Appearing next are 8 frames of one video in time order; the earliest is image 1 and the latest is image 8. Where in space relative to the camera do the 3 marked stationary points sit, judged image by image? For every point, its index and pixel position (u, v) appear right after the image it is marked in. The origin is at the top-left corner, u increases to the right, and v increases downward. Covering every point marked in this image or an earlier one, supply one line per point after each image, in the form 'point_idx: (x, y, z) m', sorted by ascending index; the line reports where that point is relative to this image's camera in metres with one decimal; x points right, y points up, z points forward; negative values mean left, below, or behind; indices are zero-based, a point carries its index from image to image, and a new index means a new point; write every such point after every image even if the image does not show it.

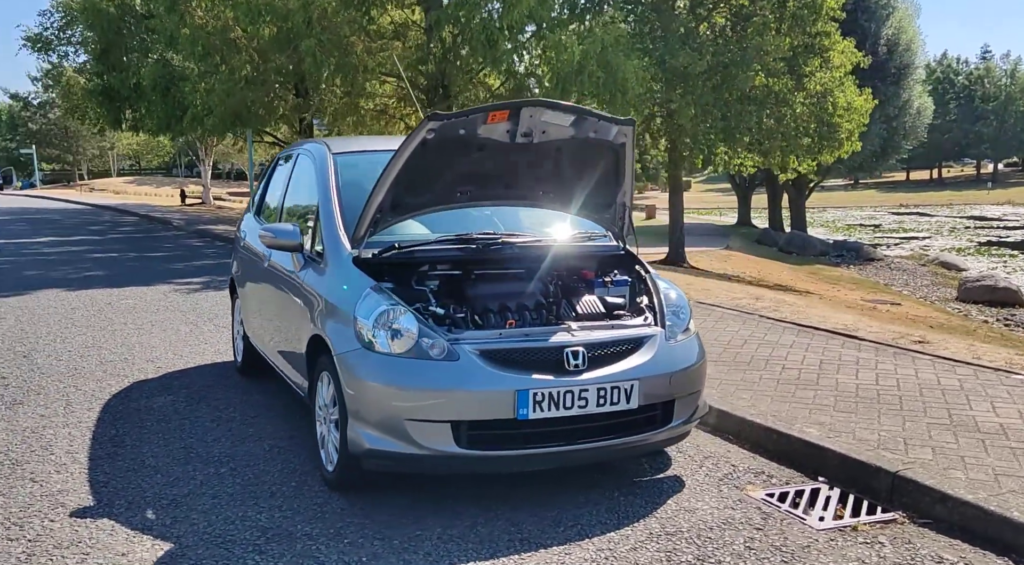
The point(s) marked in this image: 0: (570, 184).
0: (+0.3, +0.6, +5.0) m
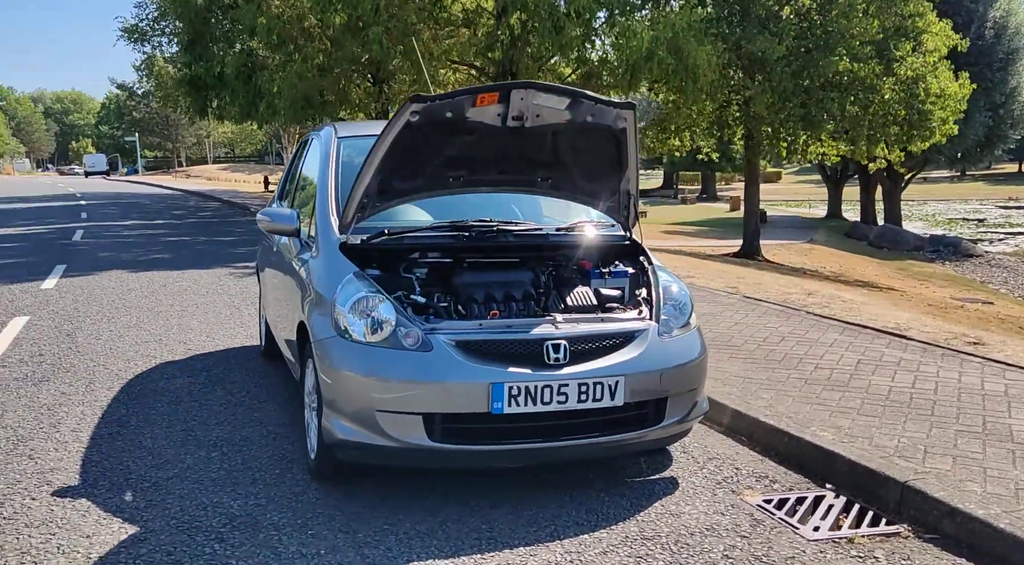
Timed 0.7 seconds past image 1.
0: (+0.3, +0.6, +4.9) m
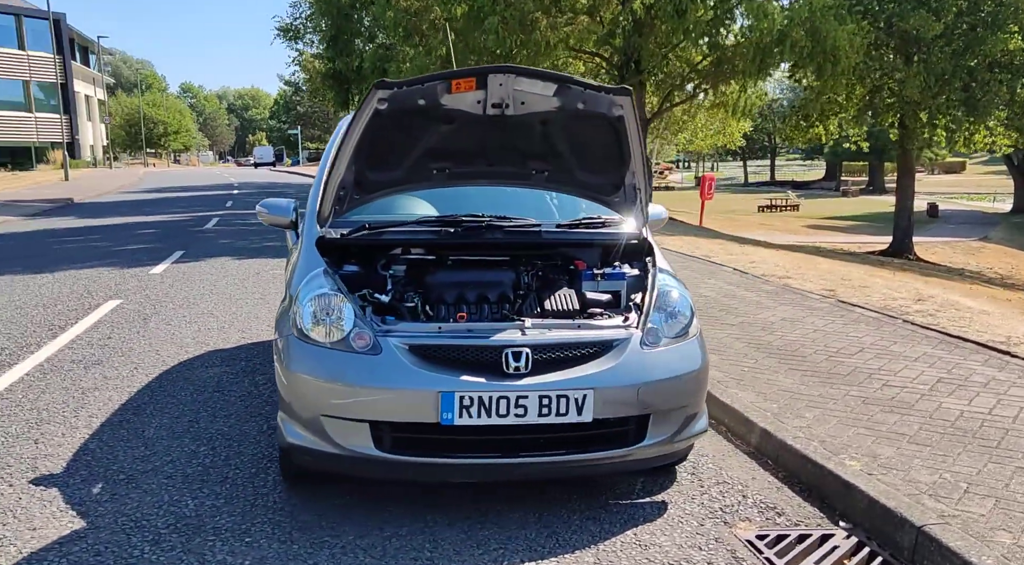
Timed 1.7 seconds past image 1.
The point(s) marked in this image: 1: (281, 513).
0: (+0.3, +0.6, +4.5) m
1: (-1.0, -1.0, +3.8) m
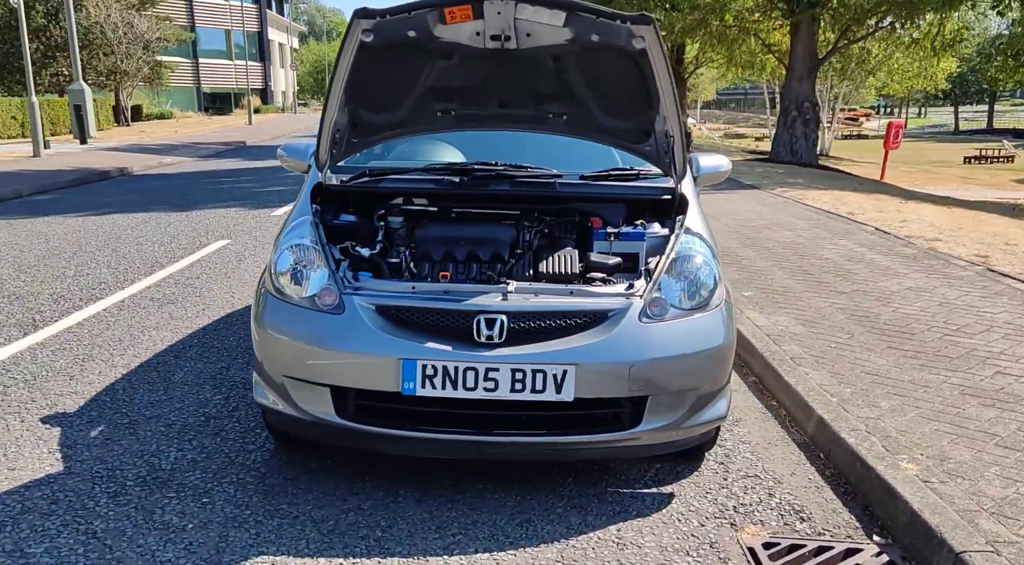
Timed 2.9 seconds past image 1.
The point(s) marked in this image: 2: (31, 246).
0: (+0.3, +0.8, +4.0) m
1: (-1.1, -0.8, +3.7) m
2: (-5.1, +0.5, +9.1) m
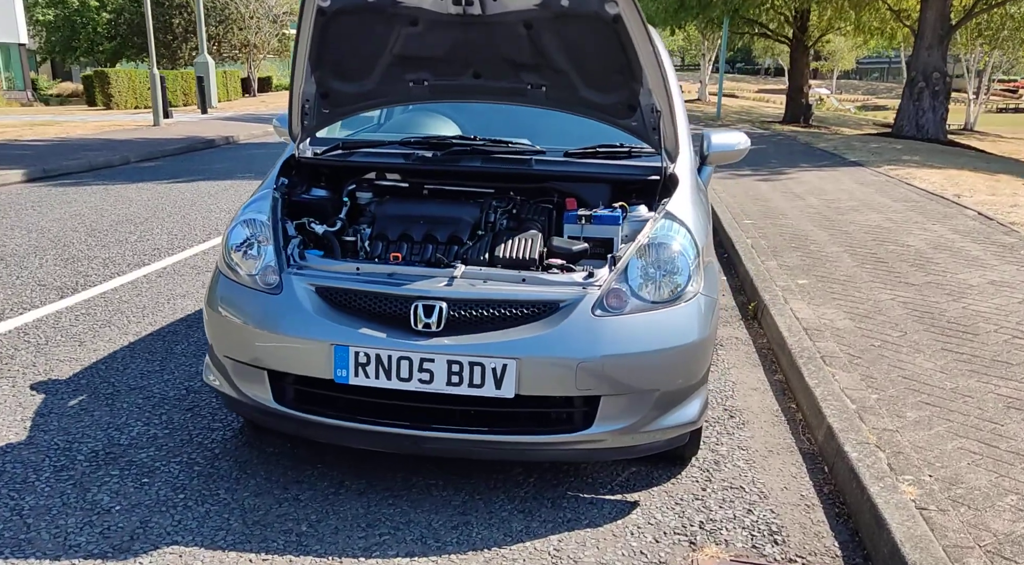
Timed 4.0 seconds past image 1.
0: (+0.2, +0.9, +3.6) m
1: (-1.3, -0.7, +3.6) m
2: (-4.4, +0.9, +9.5) m
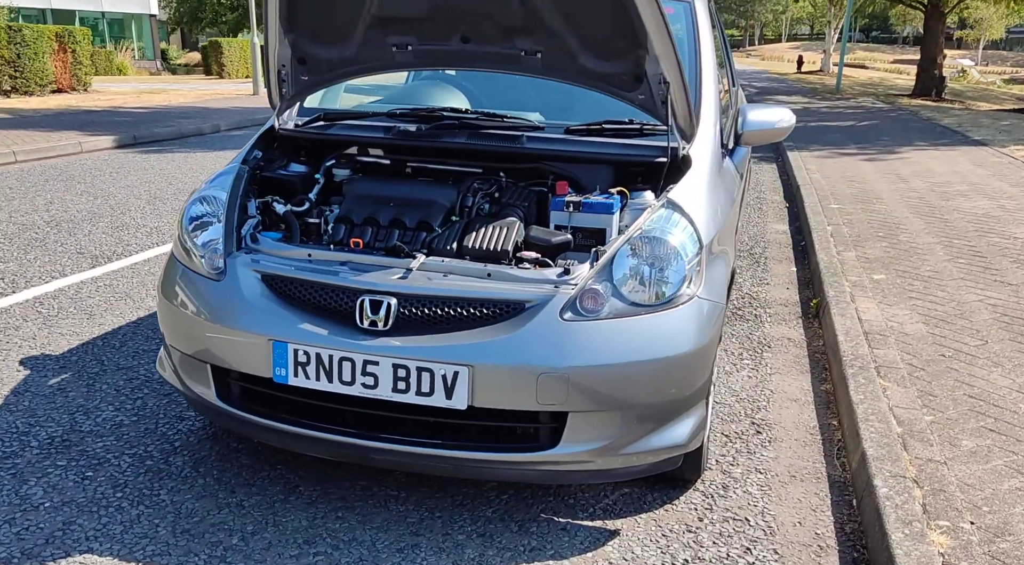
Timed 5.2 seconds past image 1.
0: (+0.2, +0.9, +3.2) m
1: (-1.4, -0.6, +3.4) m
2: (-3.6, +1.2, +9.6) m
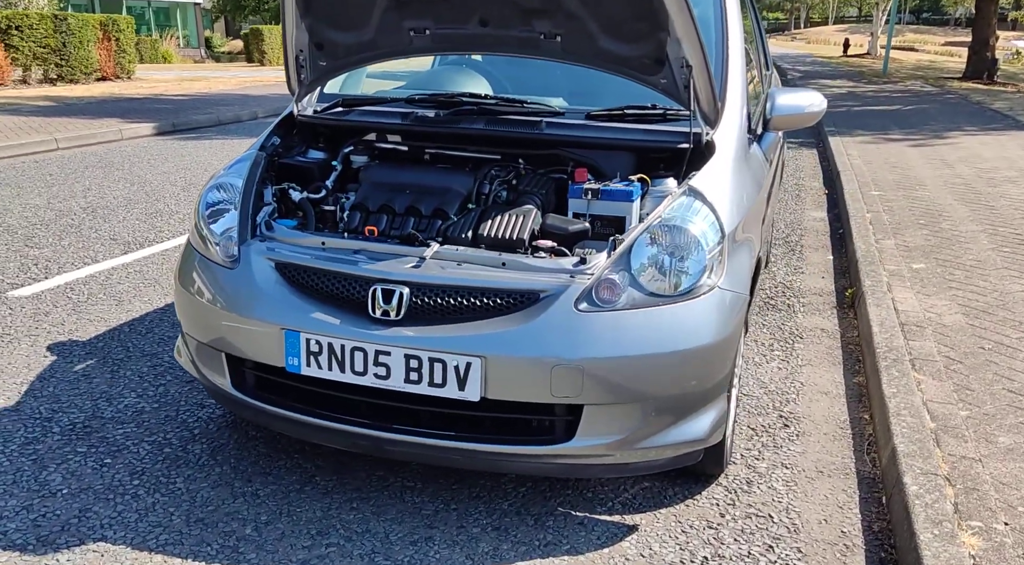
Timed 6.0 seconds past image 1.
0: (+0.3, +0.9, +3.1) m
1: (-1.3, -0.6, +3.4) m
2: (-3.3, +1.4, +9.6) m
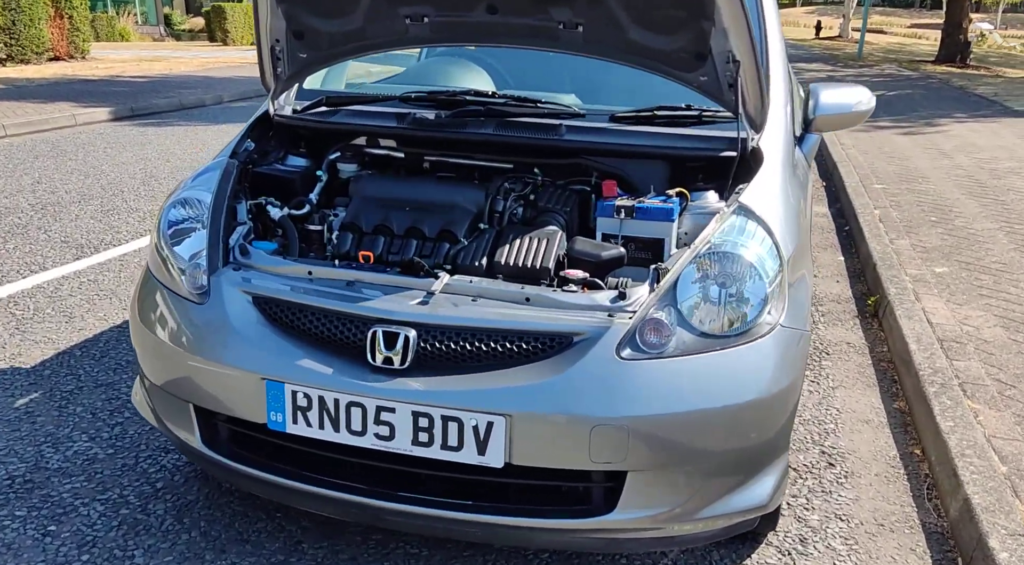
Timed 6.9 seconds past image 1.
0: (+0.3, +0.8, +2.6) m
1: (-1.2, -0.7, +2.9) m
2: (-3.5, +1.4, +9.0) m
